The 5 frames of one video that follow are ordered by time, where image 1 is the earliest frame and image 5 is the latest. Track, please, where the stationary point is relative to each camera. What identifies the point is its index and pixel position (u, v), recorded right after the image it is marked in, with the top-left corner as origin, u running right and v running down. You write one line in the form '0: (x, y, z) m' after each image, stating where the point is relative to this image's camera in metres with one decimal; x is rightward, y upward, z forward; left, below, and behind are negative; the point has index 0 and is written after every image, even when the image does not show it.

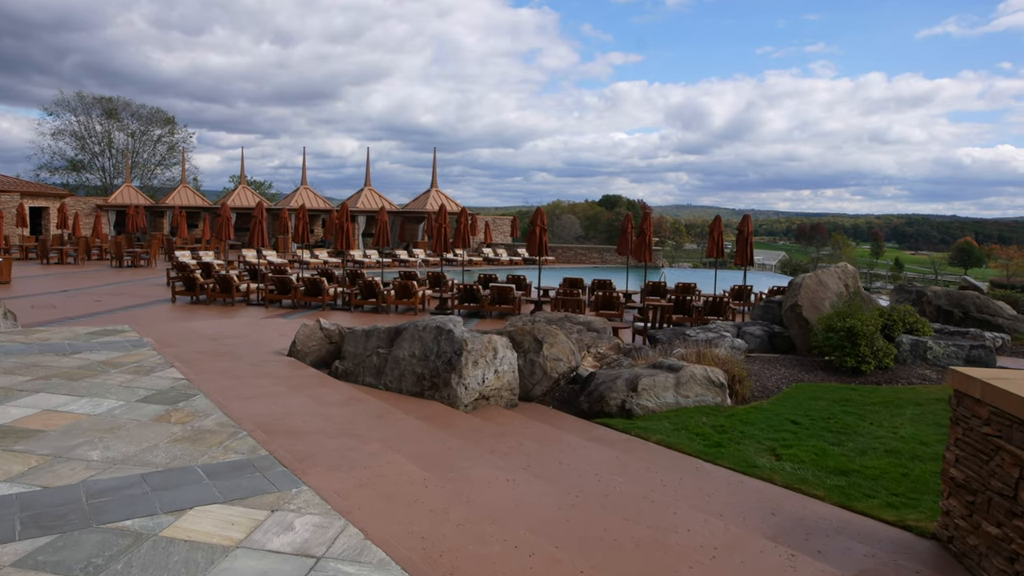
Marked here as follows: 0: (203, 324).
0: (-4.4, -0.5, +9.9) m
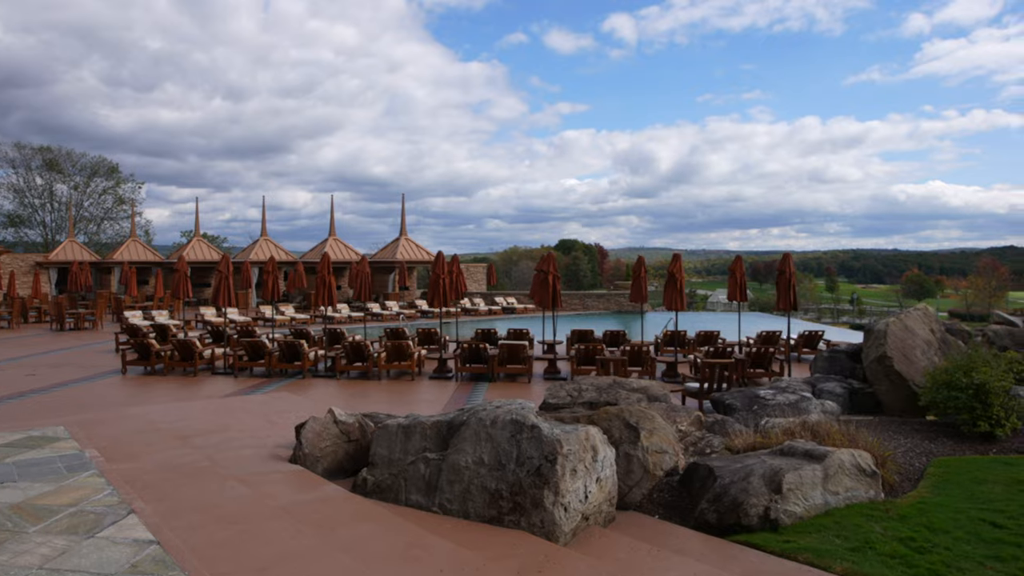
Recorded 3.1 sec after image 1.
0: (-3.9, -1.4, +7.7) m
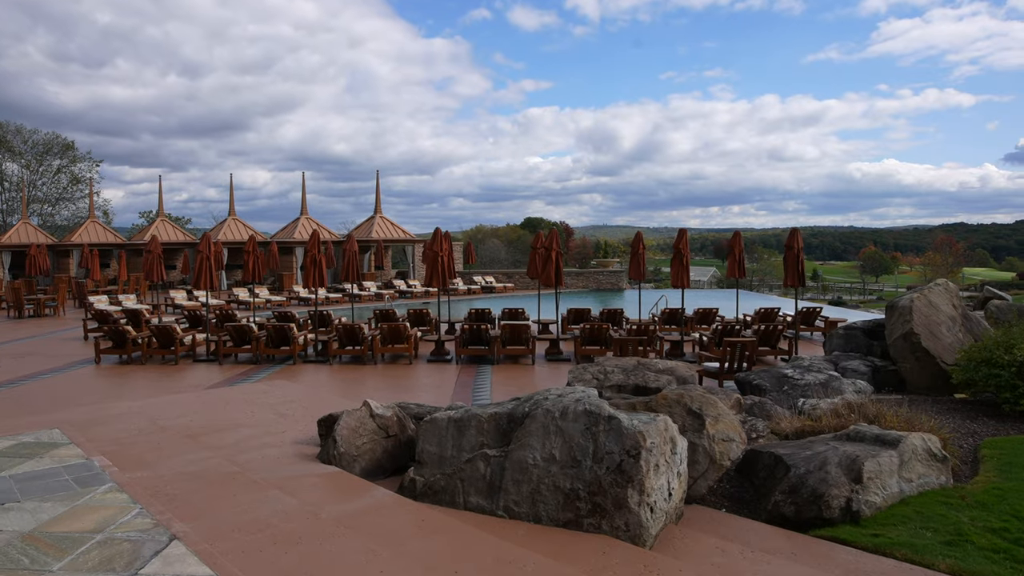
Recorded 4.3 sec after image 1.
0: (-3.6, -1.2, +7.1) m
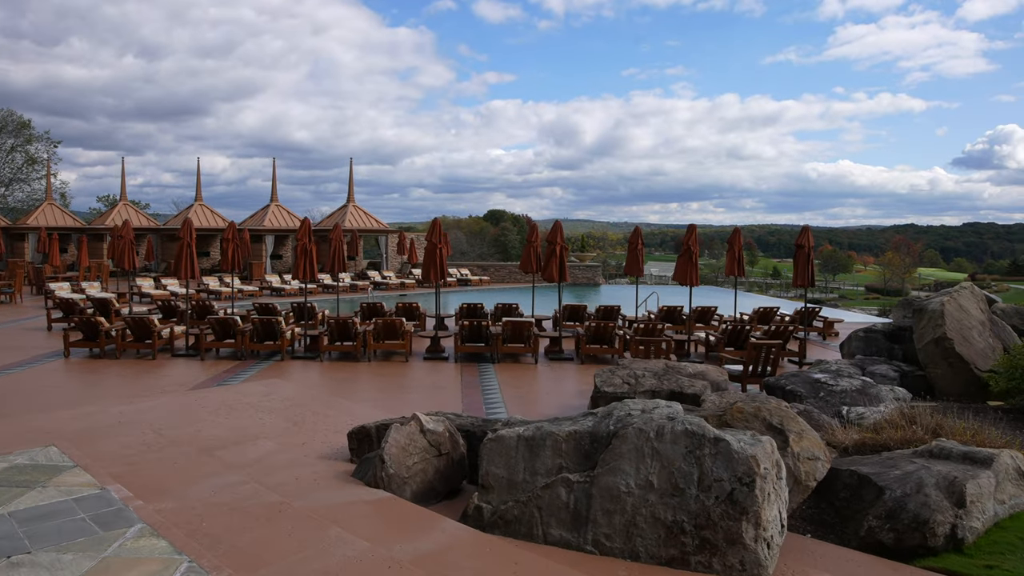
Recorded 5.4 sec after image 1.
0: (-3.2, -1.1, +6.3) m
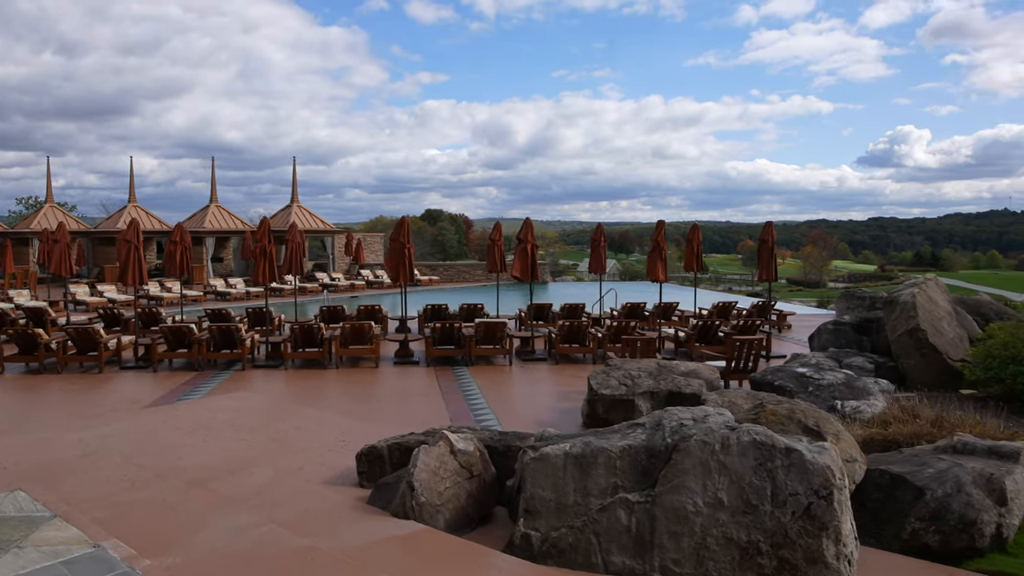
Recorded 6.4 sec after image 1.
0: (-3.2, -1.2, +5.7) m
